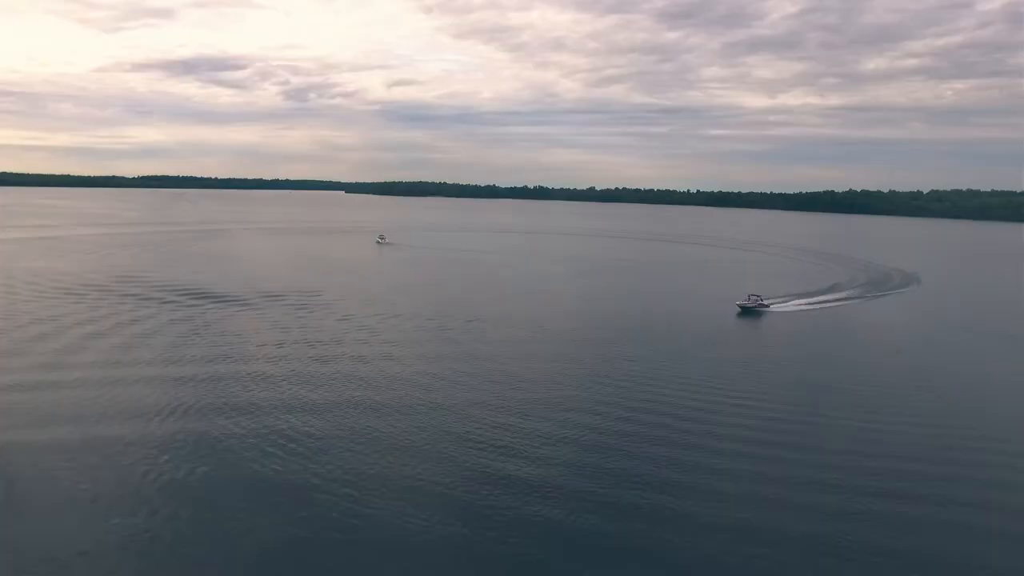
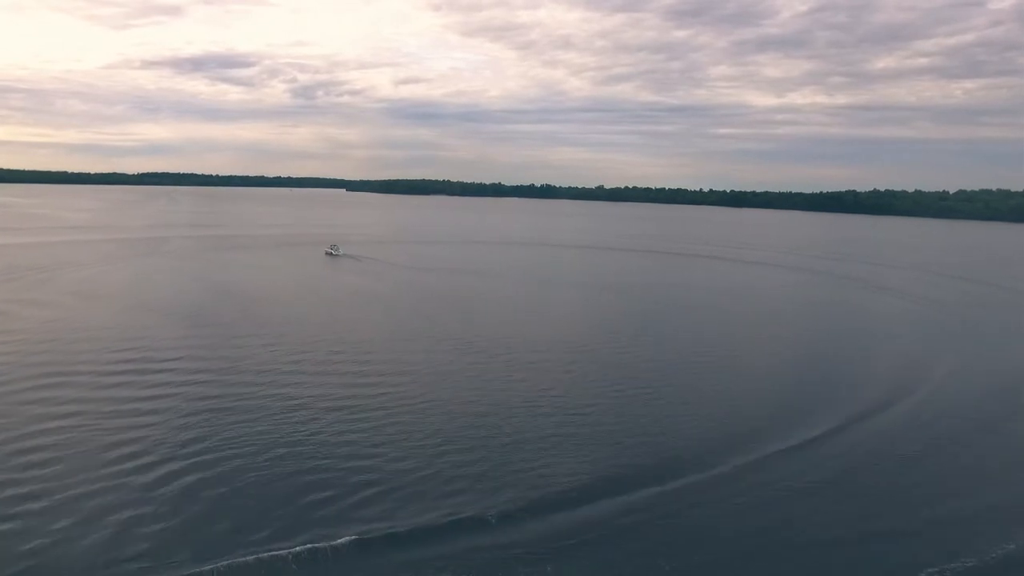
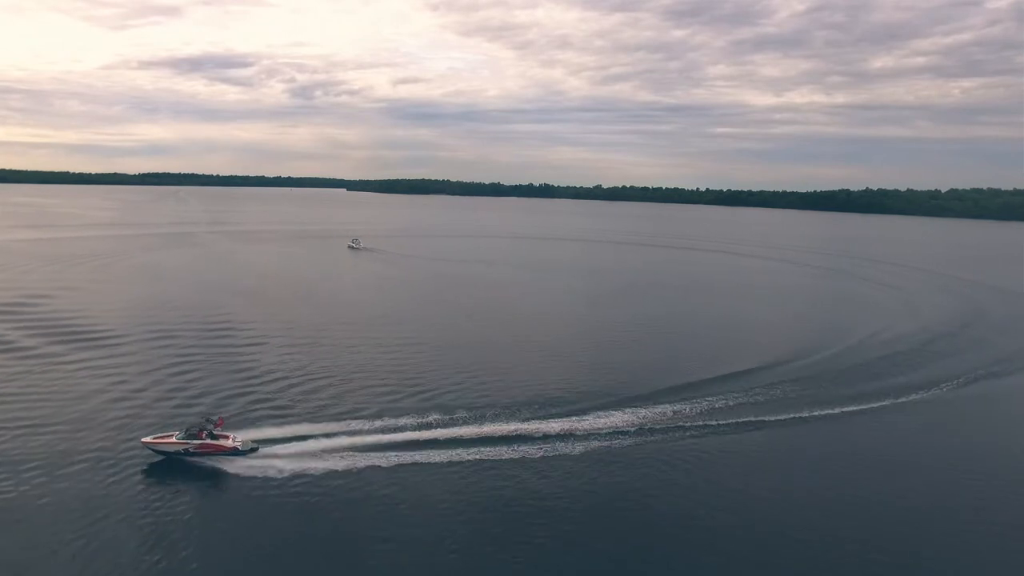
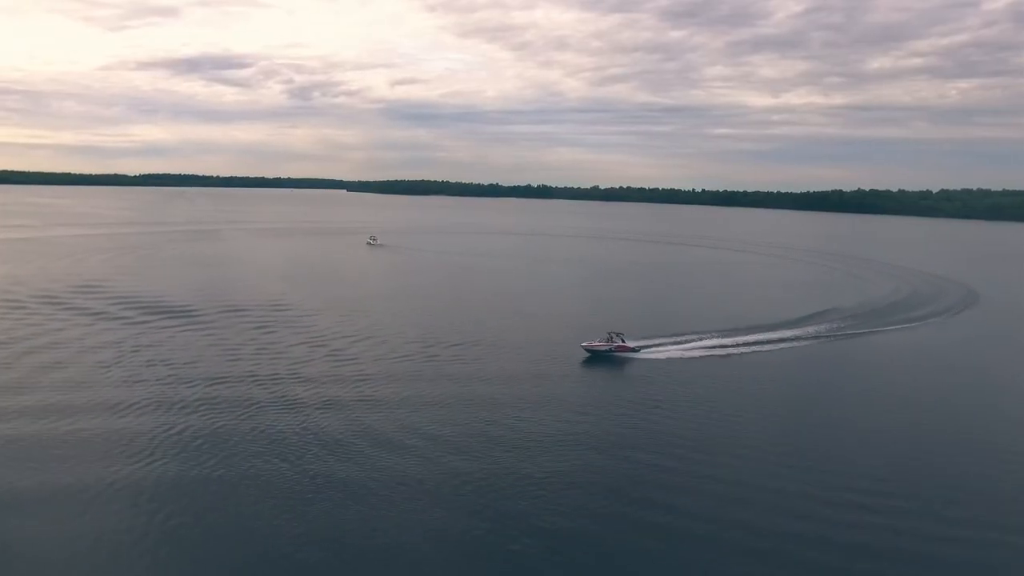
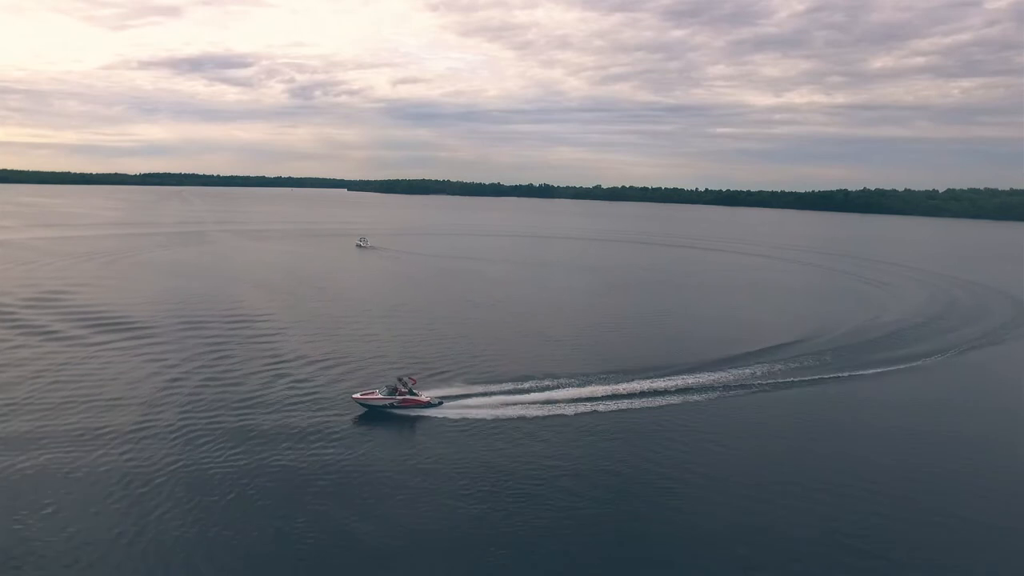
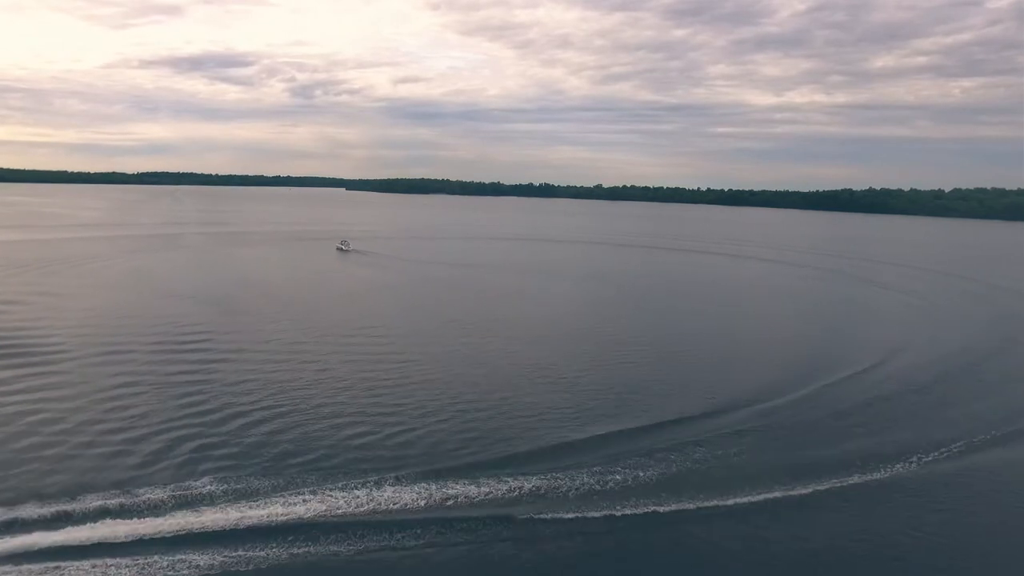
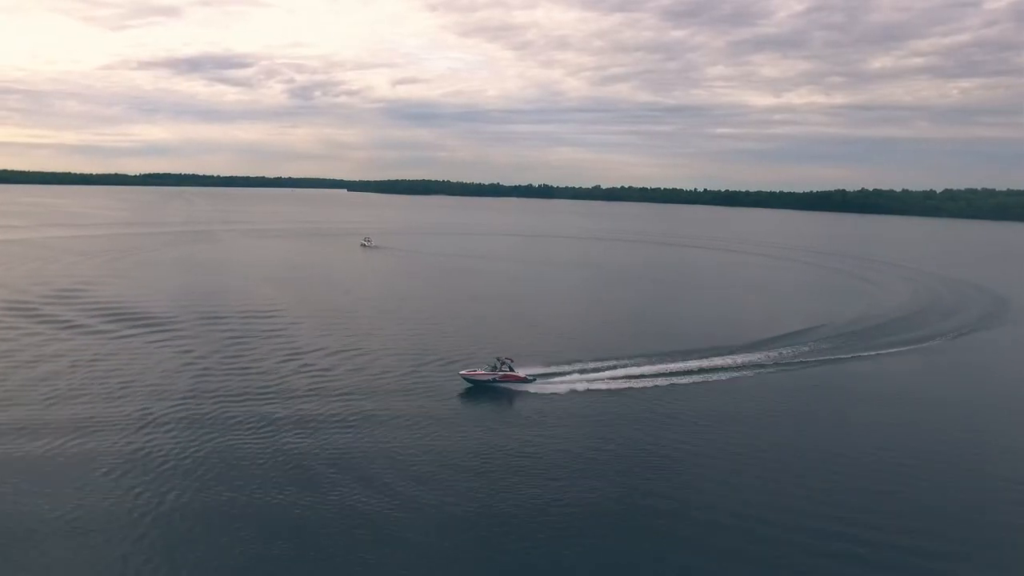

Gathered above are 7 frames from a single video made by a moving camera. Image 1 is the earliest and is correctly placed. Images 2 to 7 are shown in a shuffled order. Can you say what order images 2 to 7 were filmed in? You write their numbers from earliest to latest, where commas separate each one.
4, 7, 5, 3, 6, 2
